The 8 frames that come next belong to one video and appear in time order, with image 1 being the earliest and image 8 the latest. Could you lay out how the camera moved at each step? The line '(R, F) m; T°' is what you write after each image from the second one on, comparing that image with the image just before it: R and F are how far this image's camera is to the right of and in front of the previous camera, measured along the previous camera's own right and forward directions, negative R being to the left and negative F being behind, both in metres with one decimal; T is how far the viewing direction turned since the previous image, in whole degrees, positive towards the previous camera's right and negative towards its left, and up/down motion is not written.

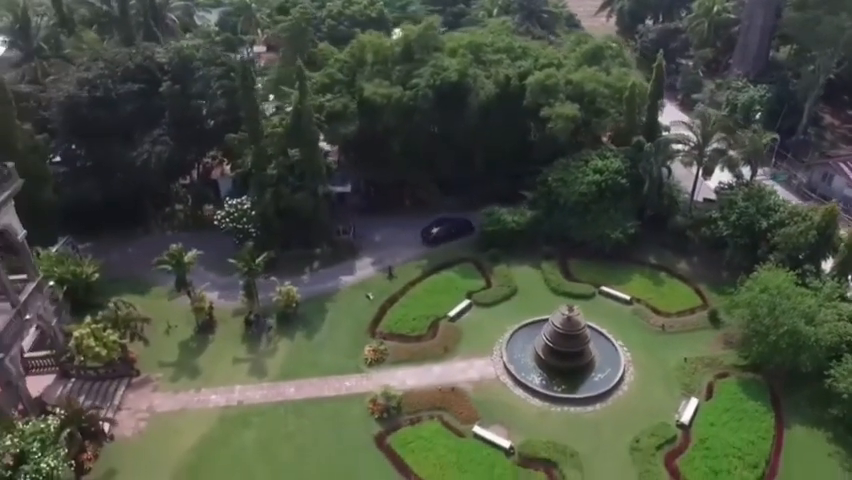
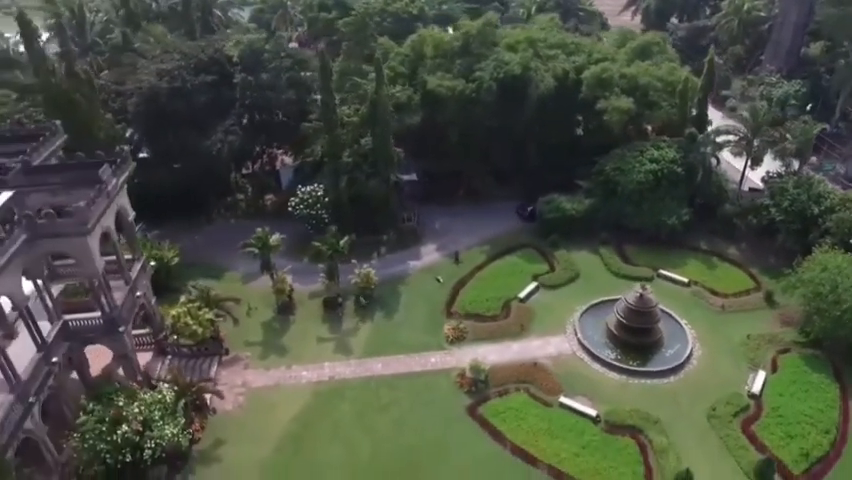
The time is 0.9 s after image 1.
(-6.5, -1.7) m; +1°
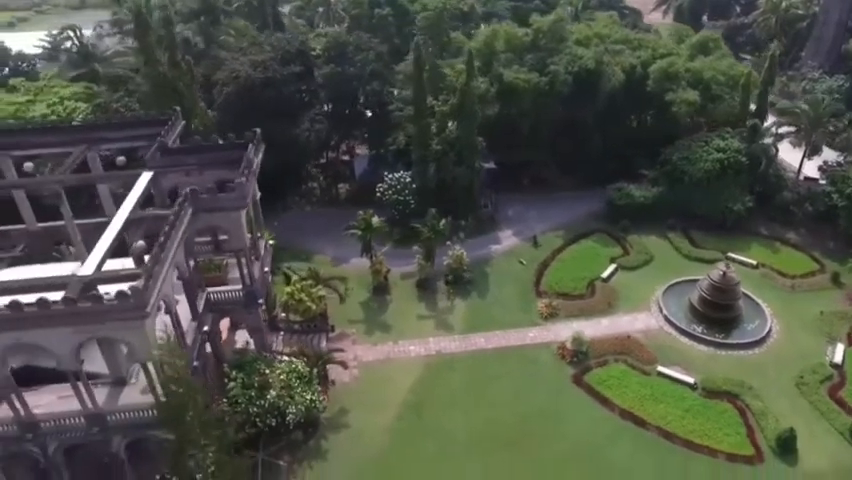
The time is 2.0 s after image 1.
(-8.4, -2.0) m; +1°
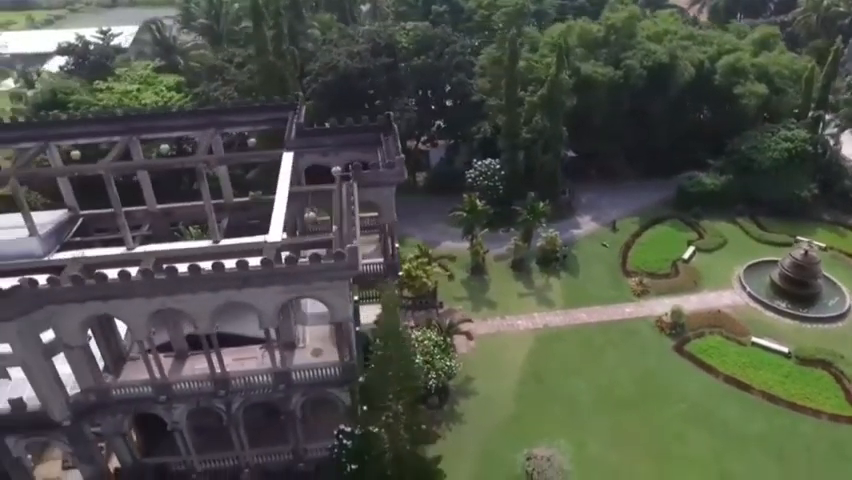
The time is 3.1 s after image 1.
(-9.4, -2.0) m; +1°
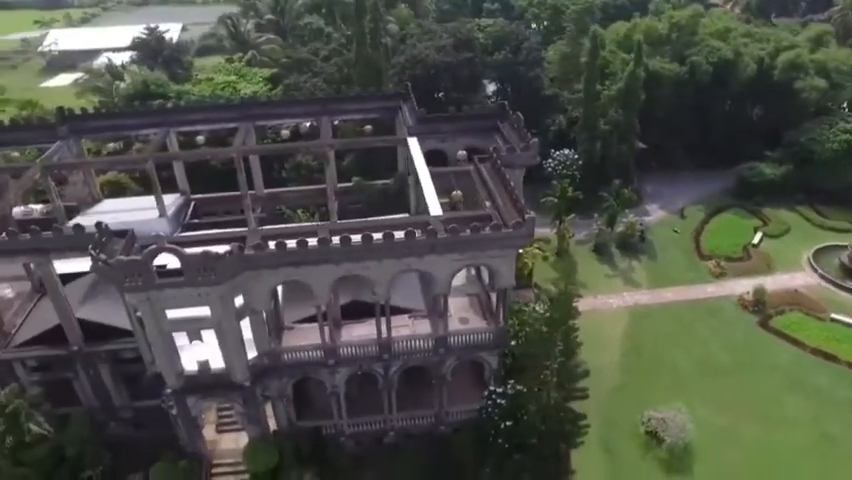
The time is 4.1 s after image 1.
(-9.2, -2.0) m; +1°
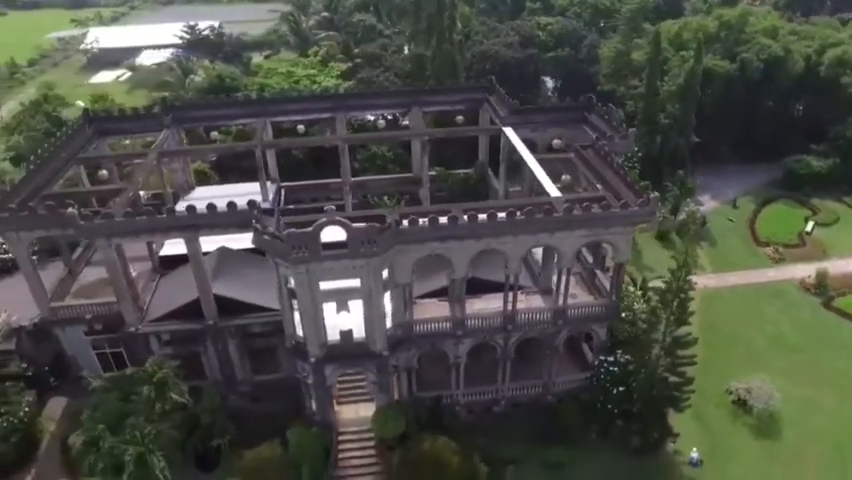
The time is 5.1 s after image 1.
(-7.9, -2.0) m; +1°
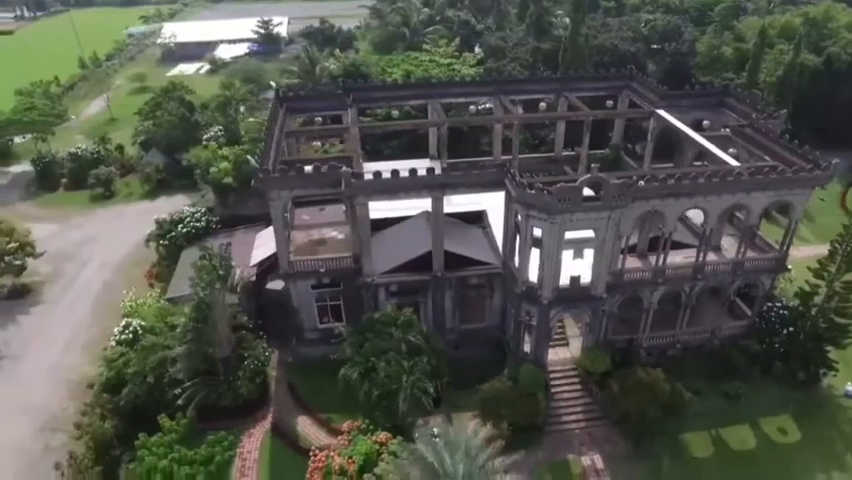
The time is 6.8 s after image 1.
(-15.7, -4.2) m; +1°
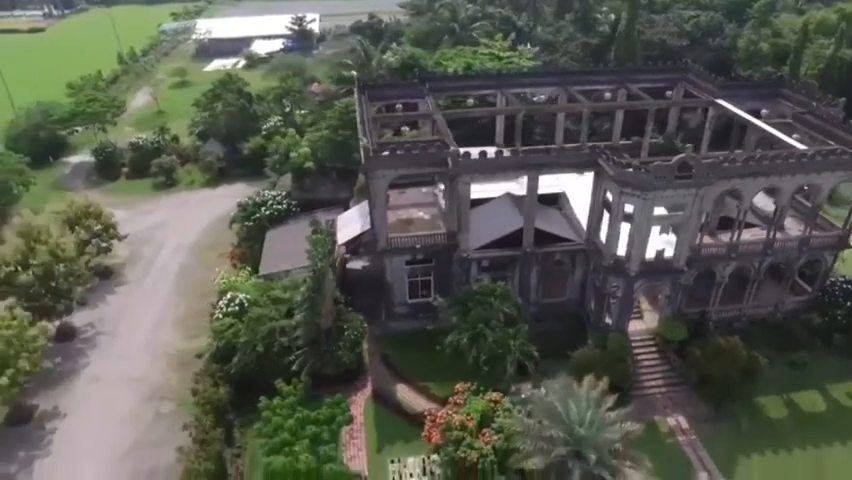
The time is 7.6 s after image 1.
(-7.6, -2.2) m; +1°
